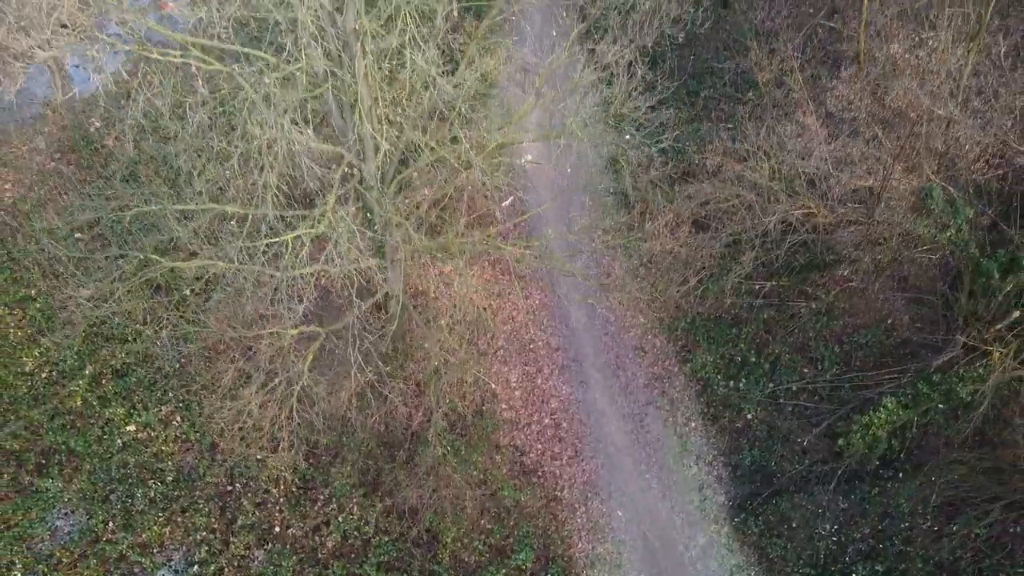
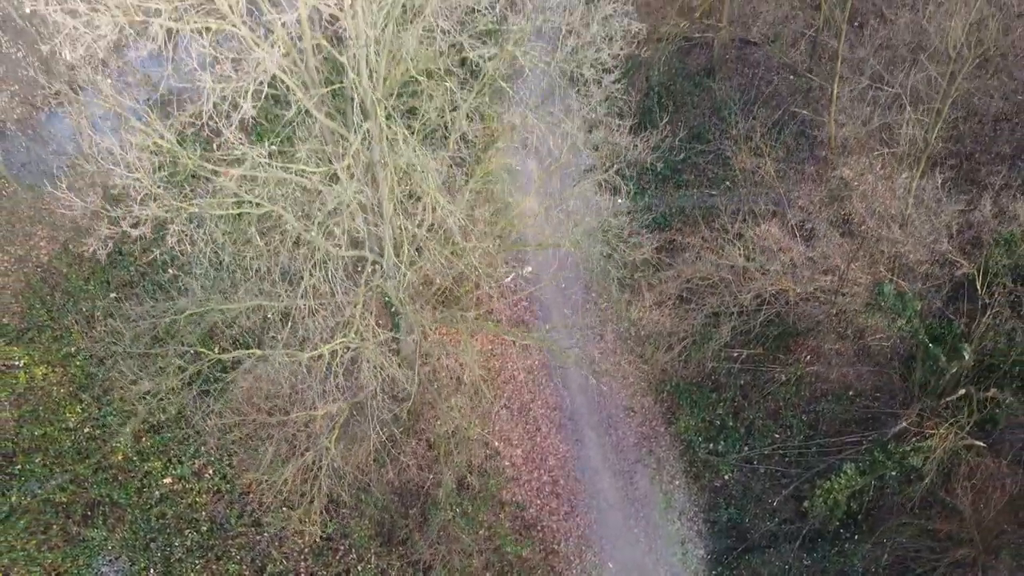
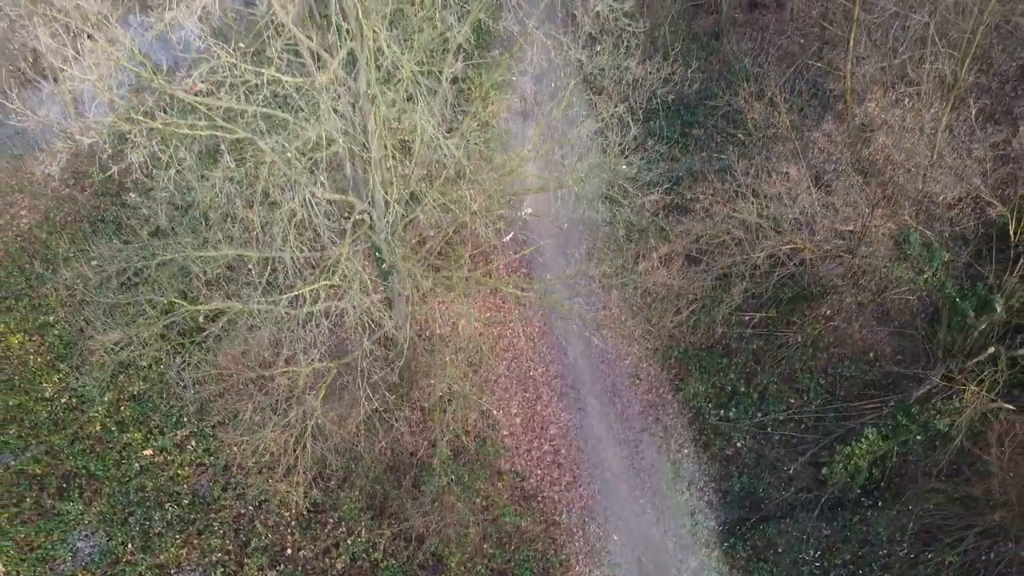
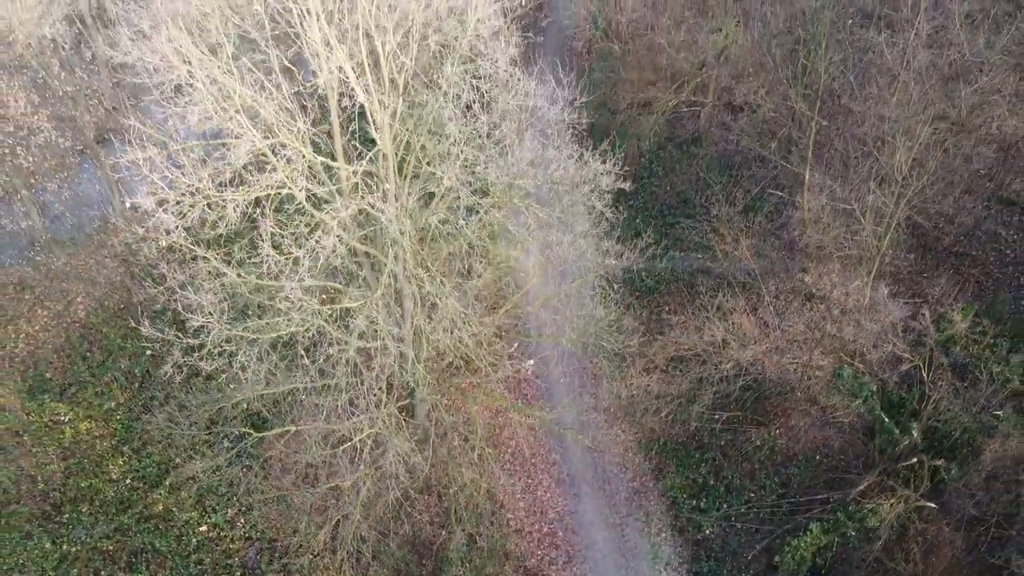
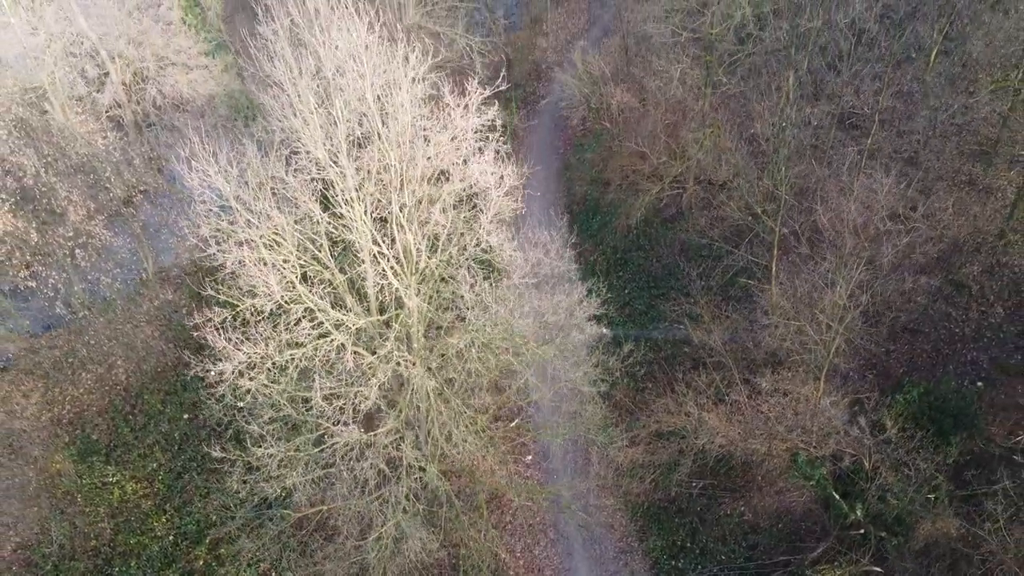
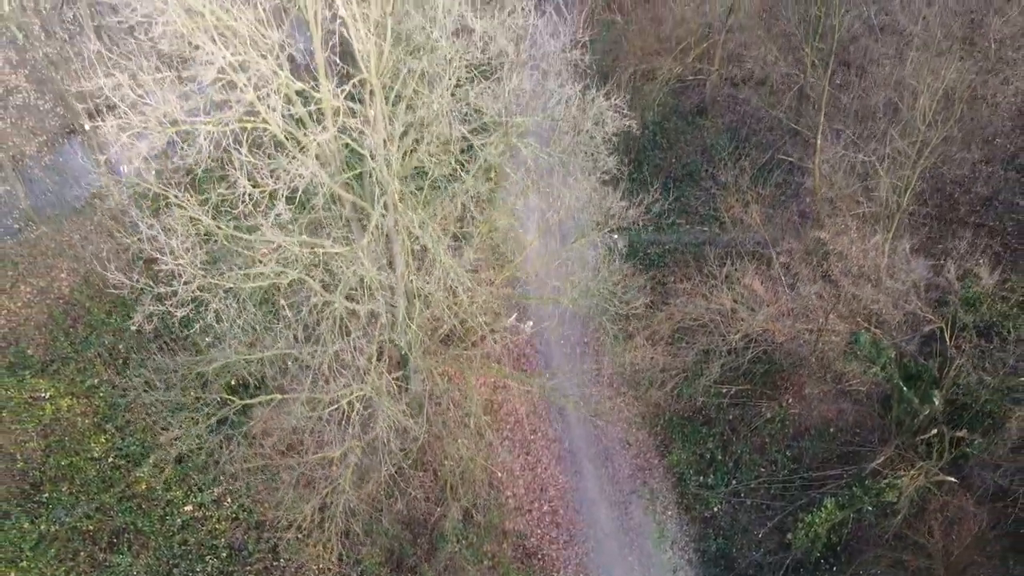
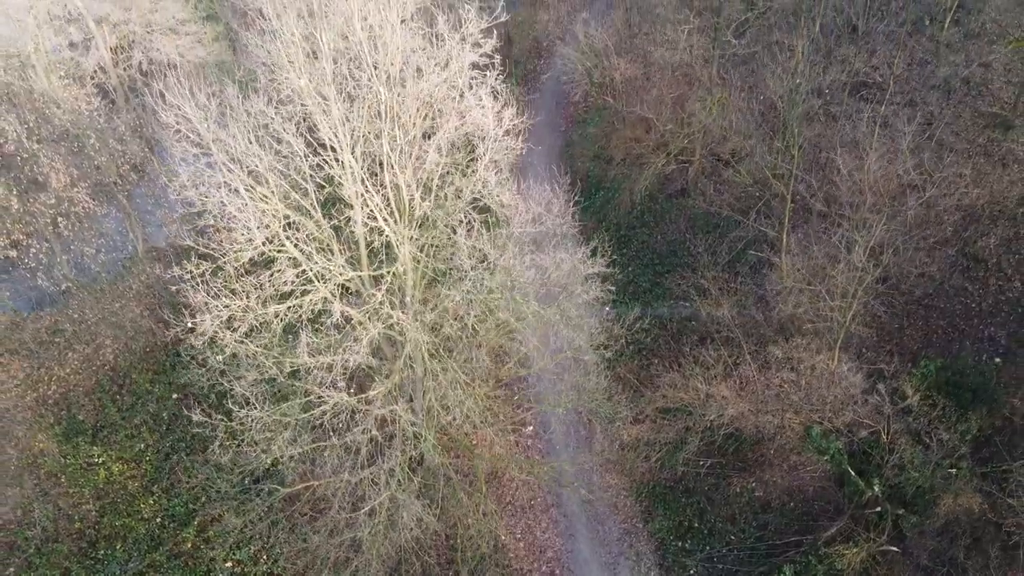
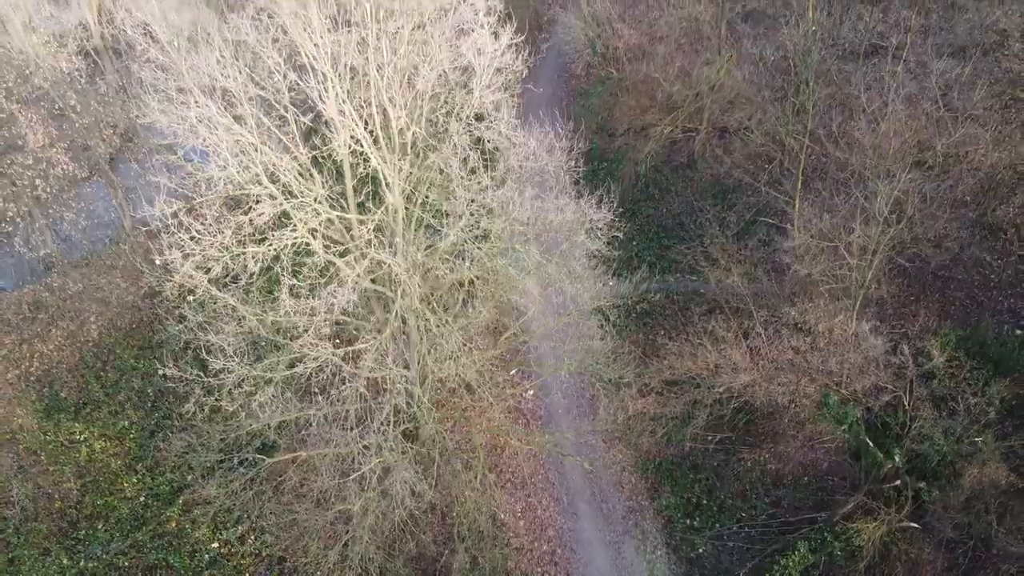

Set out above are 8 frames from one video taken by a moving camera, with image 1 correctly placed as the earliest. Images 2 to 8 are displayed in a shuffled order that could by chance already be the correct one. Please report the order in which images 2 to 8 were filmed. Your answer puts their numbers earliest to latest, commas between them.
3, 2, 6, 4, 8, 7, 5
